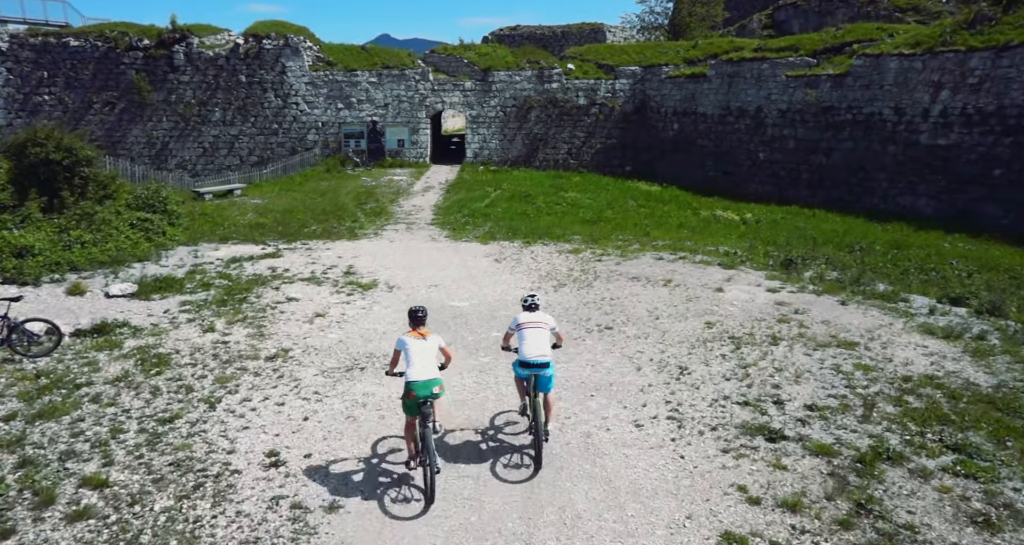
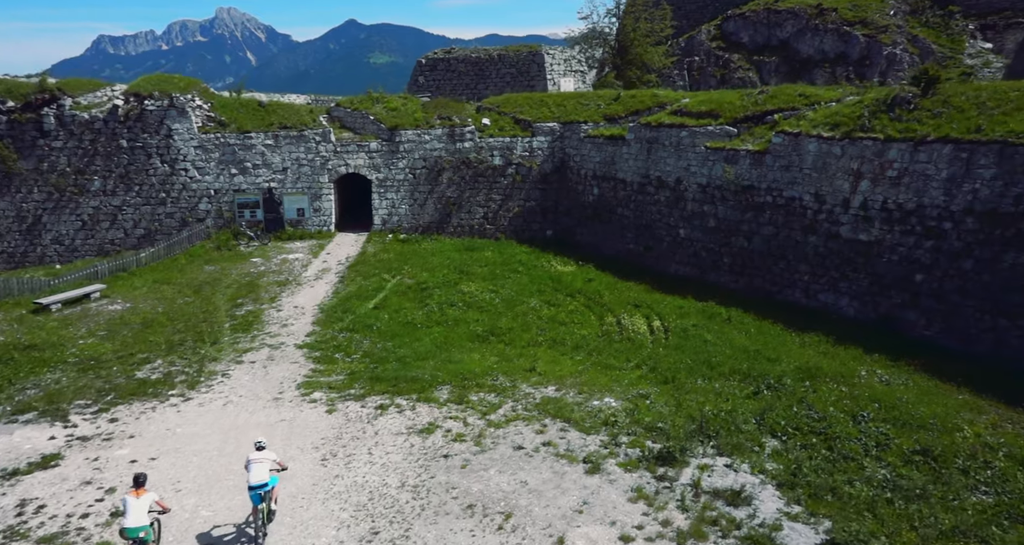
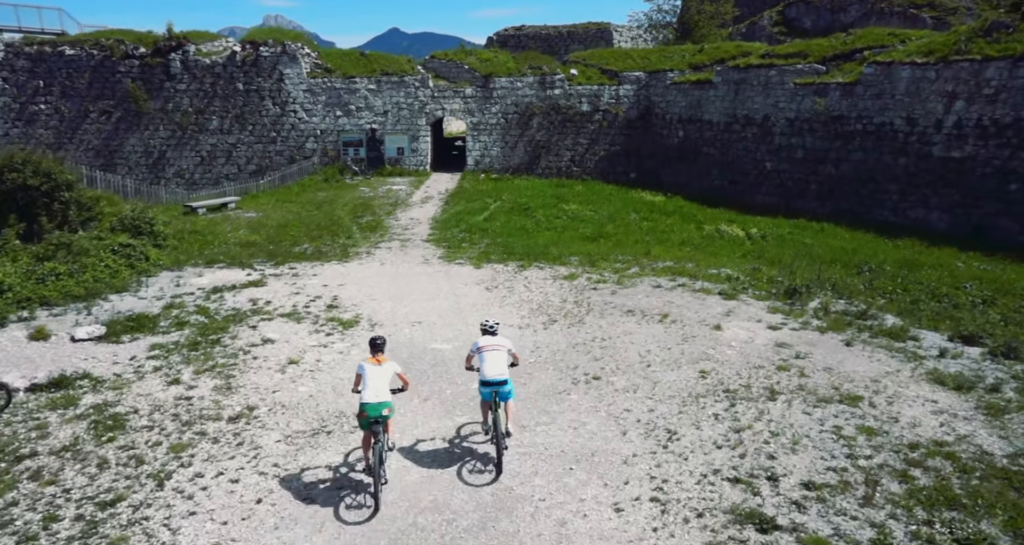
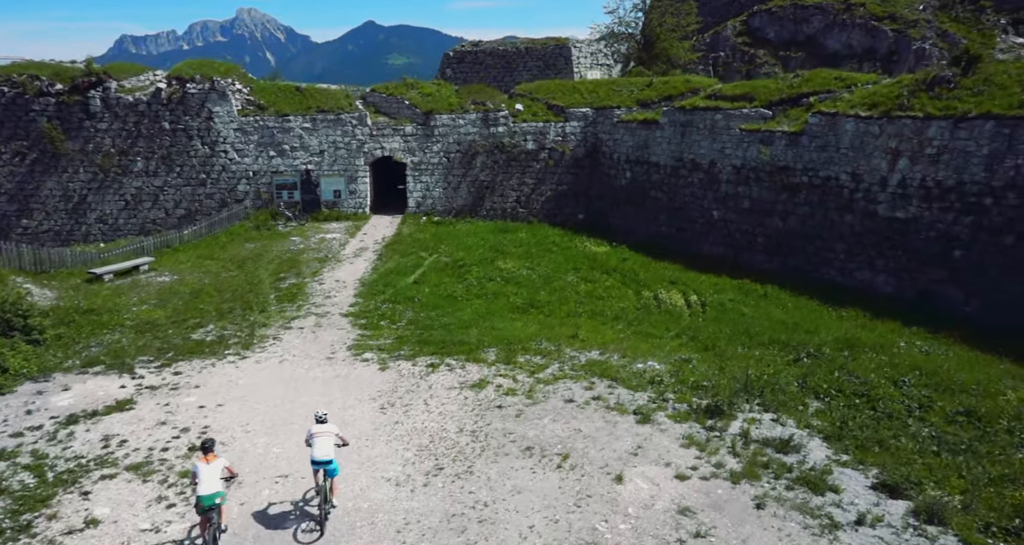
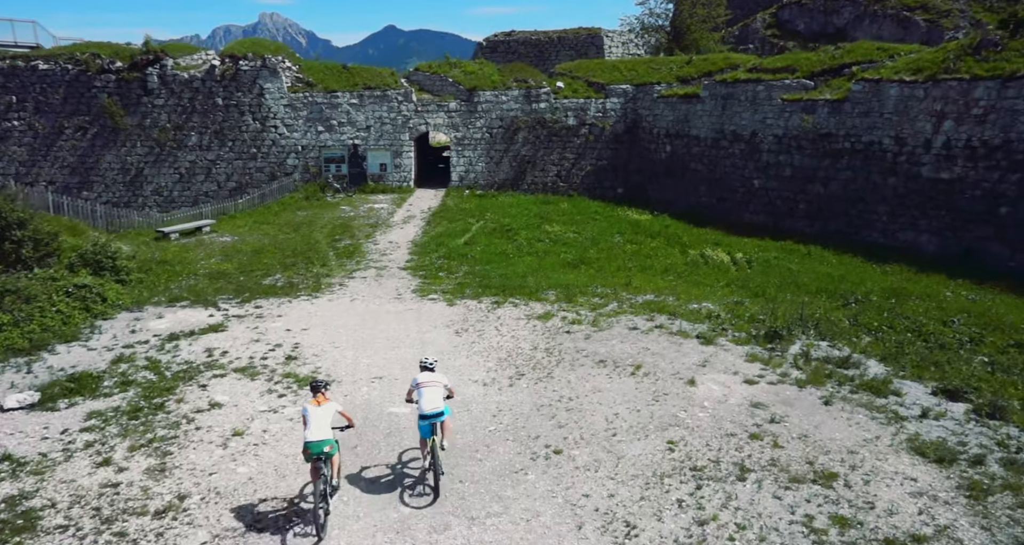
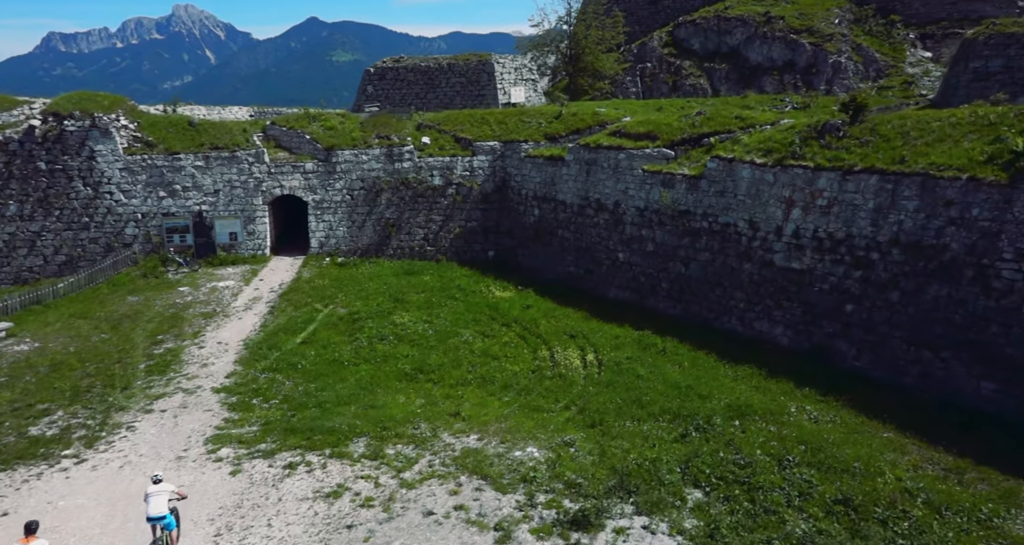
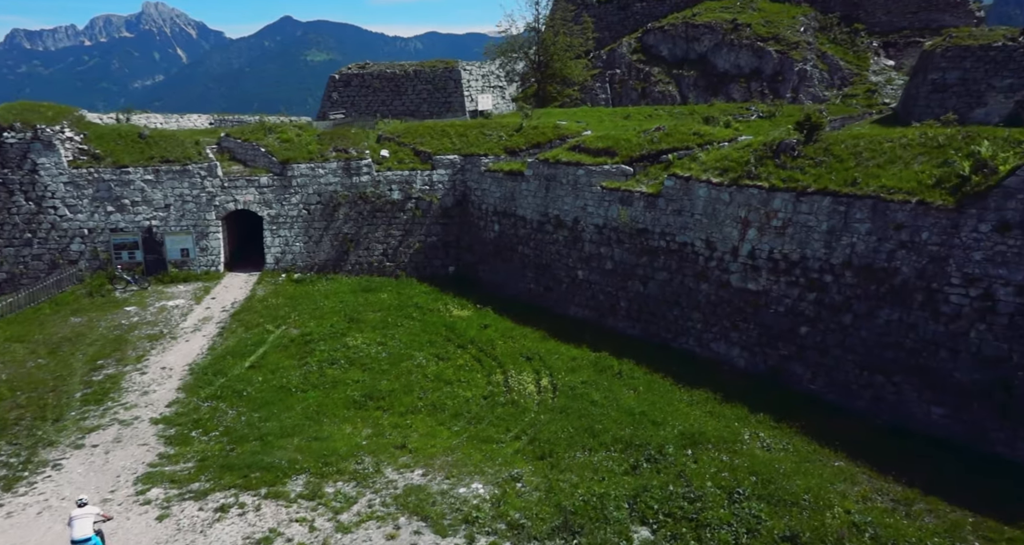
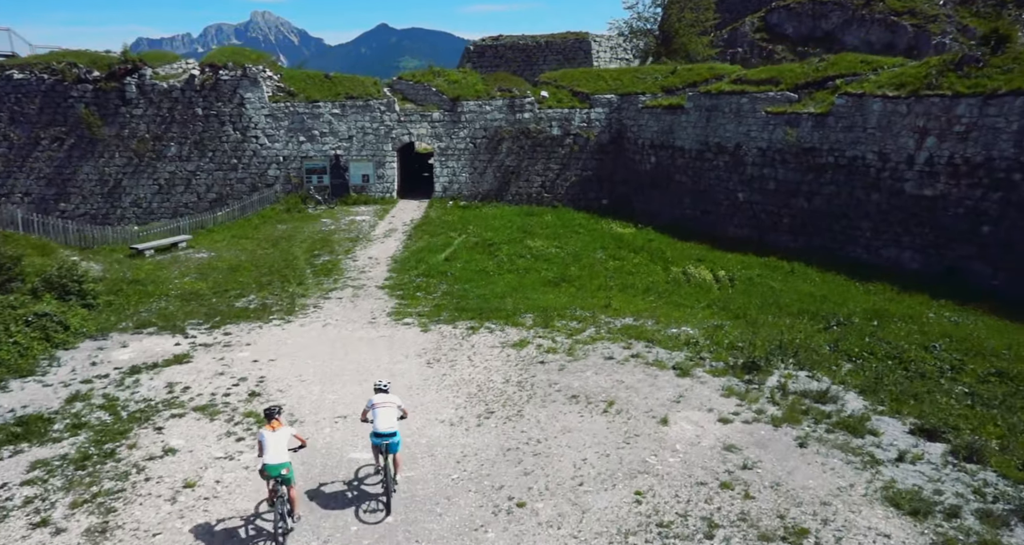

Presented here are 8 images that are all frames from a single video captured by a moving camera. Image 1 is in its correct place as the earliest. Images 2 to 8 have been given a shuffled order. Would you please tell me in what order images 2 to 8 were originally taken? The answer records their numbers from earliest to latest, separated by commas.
3, 5, 8, 4, 2, 6, 7
